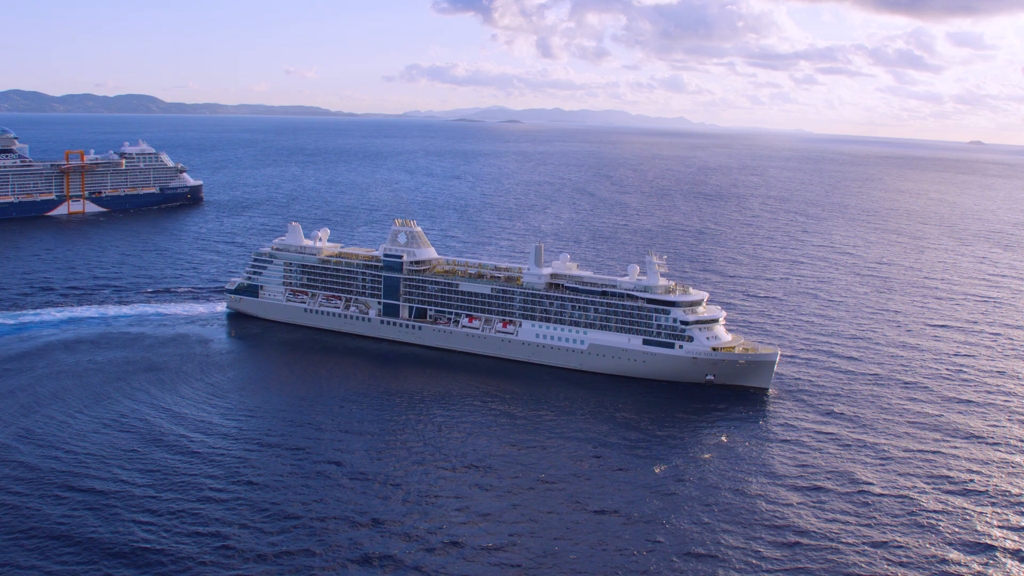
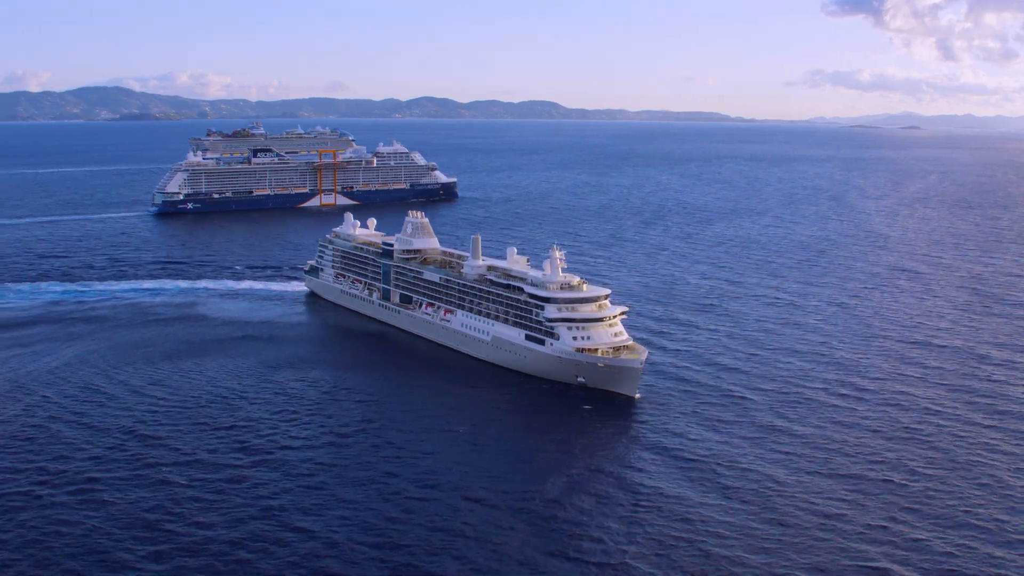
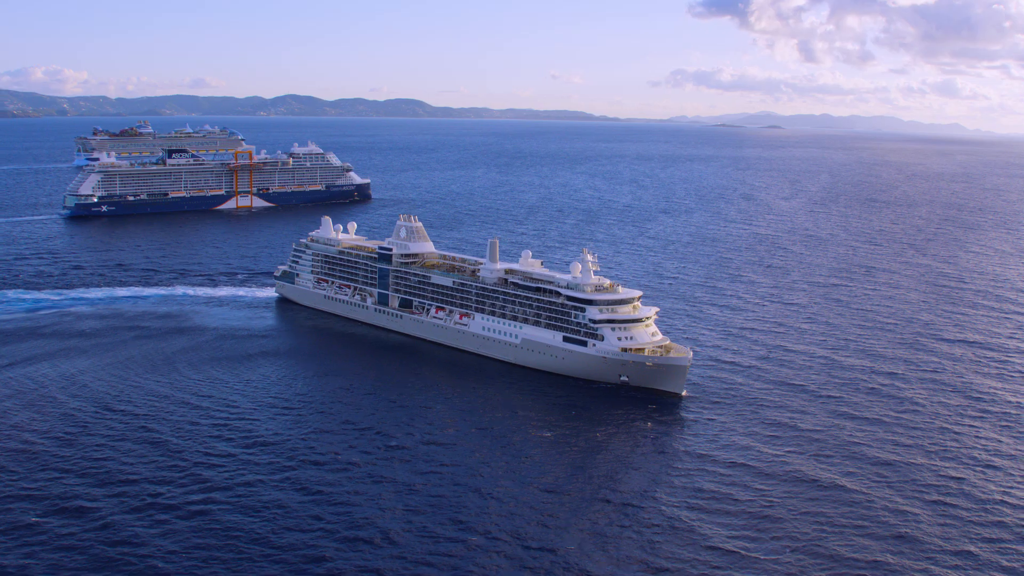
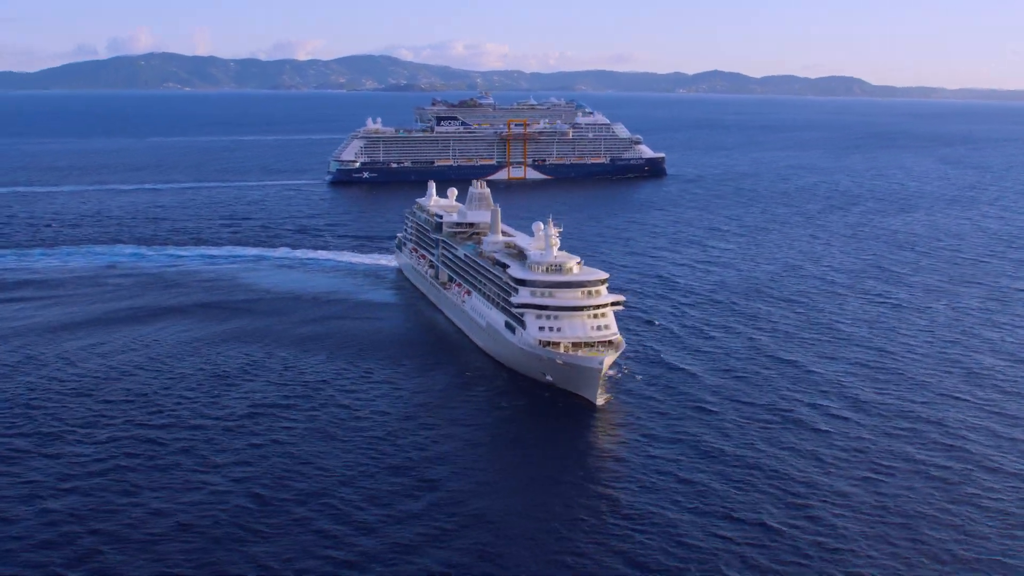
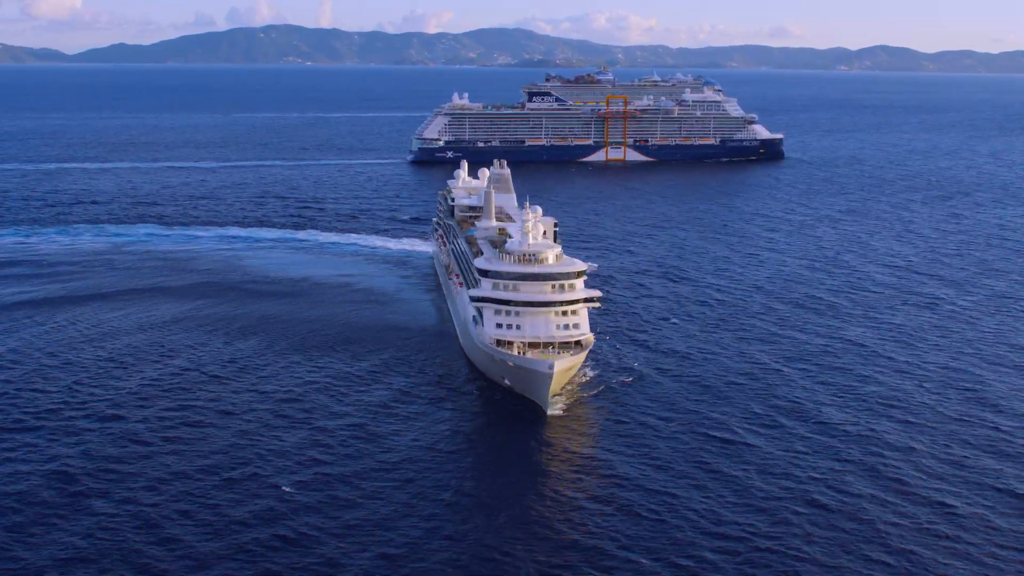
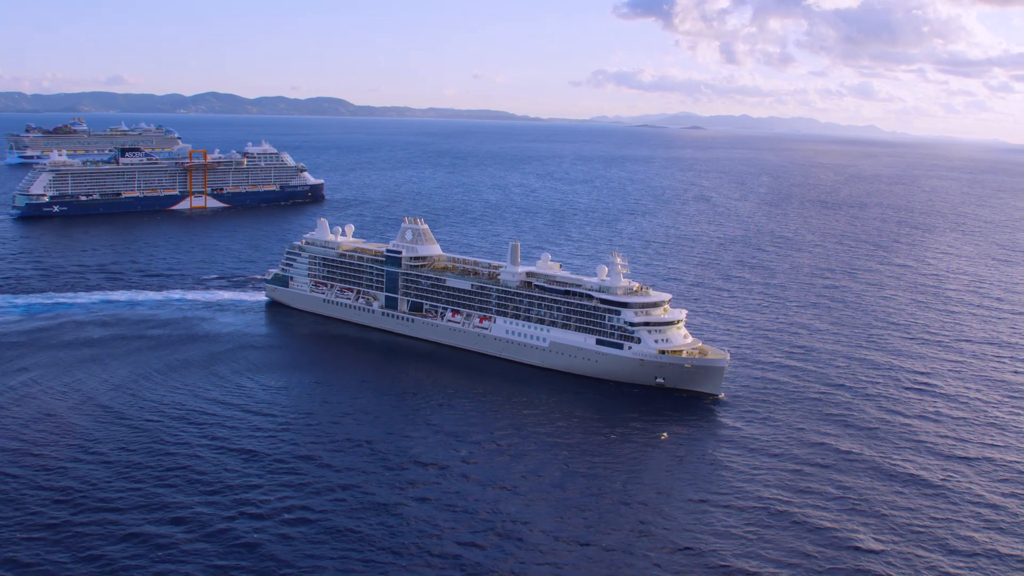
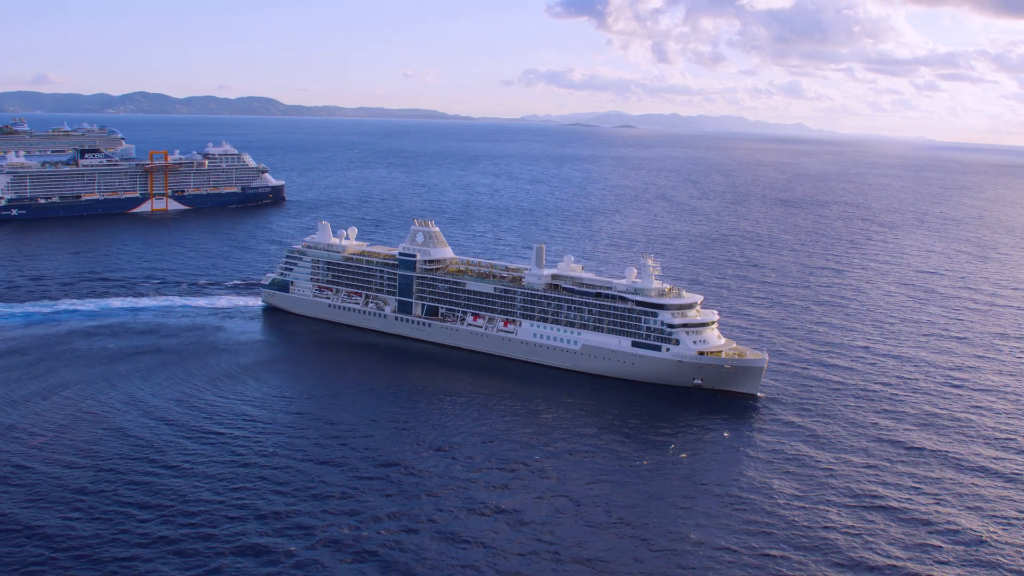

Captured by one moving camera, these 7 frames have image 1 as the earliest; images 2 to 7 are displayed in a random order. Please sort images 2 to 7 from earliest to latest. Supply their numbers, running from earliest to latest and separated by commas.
7, 6, 3, 2, 4, 5
